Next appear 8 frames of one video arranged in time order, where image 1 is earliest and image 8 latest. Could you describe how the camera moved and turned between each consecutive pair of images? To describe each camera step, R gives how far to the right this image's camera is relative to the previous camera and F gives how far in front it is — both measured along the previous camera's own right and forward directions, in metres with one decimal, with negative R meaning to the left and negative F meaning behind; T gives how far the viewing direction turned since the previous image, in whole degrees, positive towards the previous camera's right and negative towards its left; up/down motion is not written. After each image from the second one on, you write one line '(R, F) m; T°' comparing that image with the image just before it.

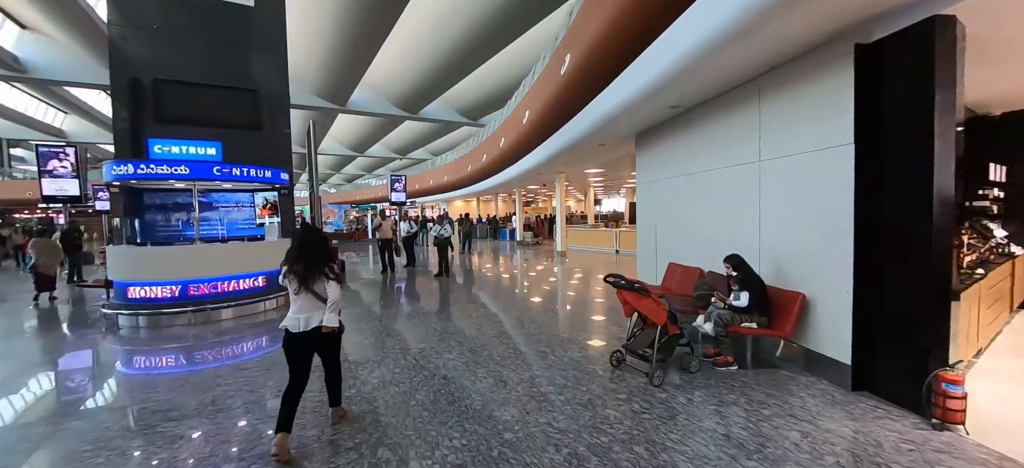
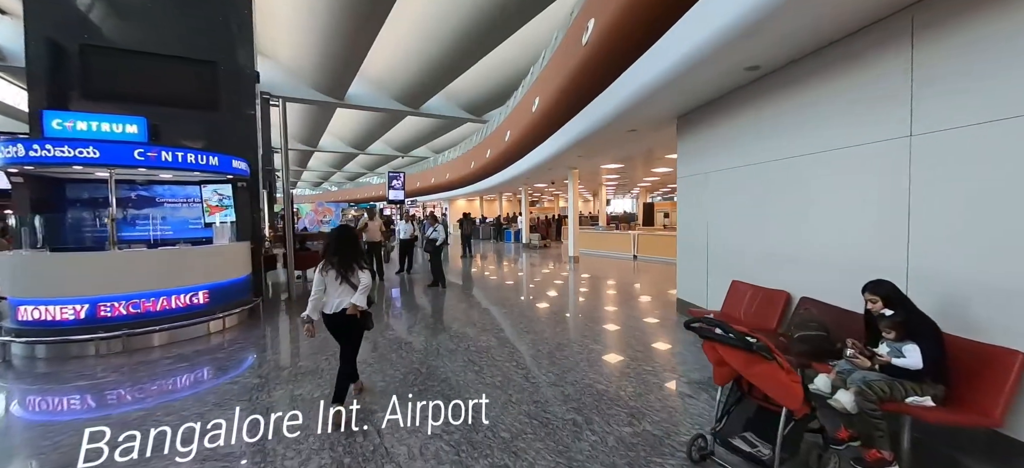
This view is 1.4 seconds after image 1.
(-0.1, +1.3) m; -1°
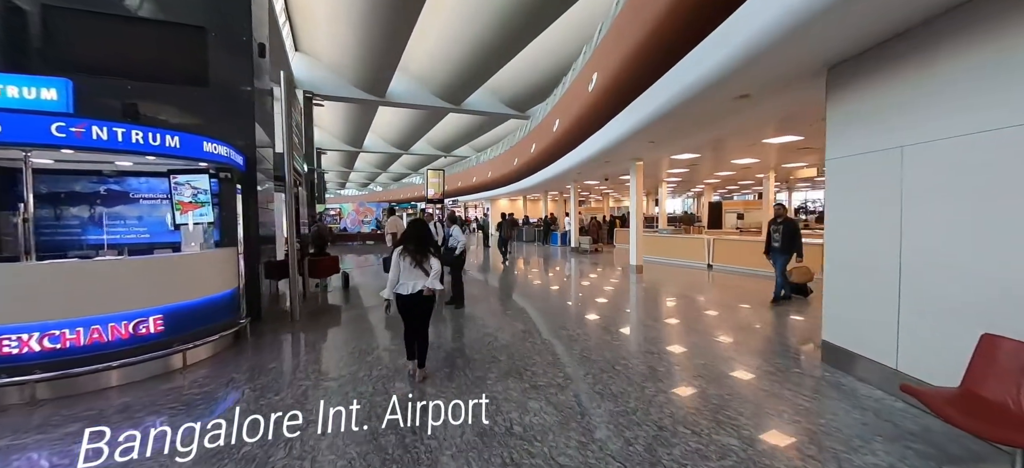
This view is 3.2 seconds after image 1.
(-0.2, +1.5) m; -7°
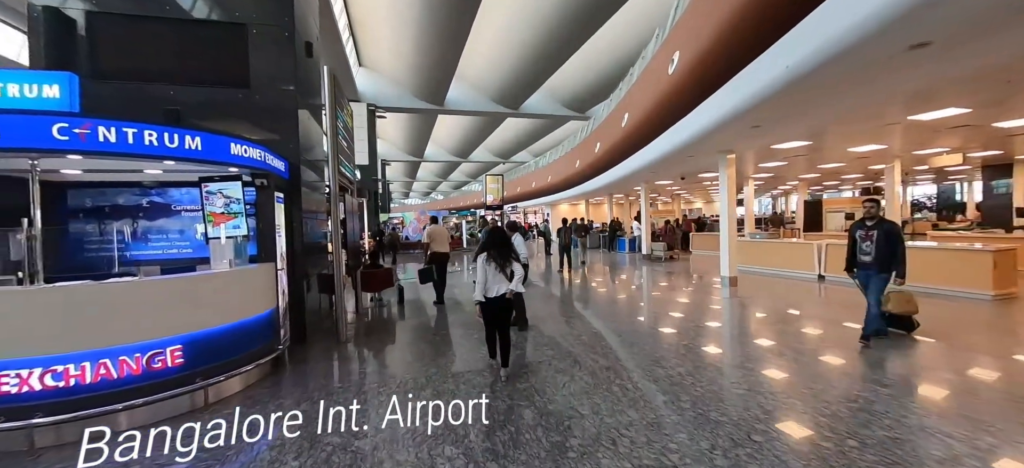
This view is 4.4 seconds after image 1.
(-0.2, +0.9) m; -9°
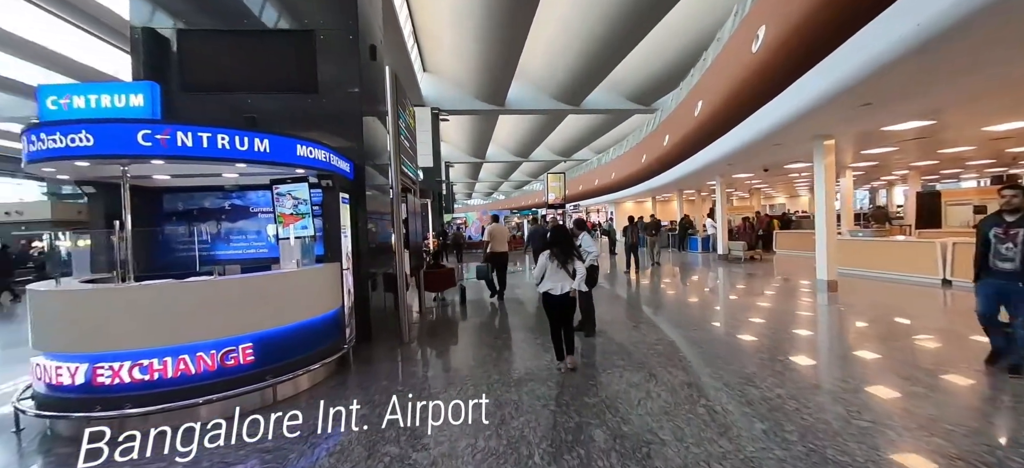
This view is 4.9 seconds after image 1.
(-0.1, +0.3) m; -9°
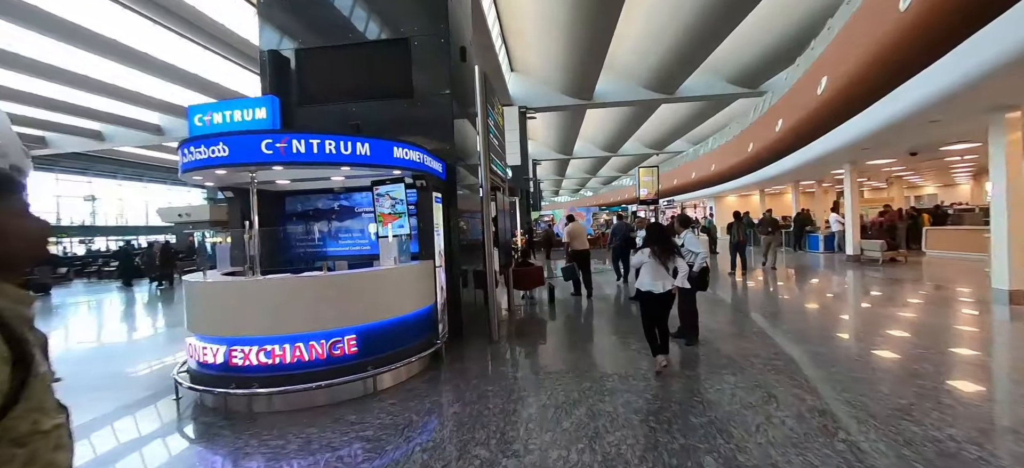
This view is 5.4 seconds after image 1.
(-0.1, +0.2) m; -12°
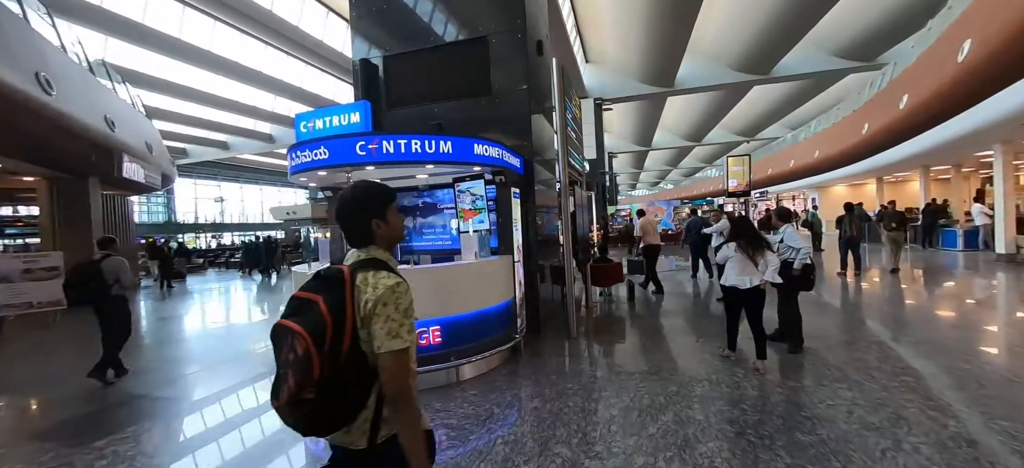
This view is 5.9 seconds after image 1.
(-0.1, 0.0) m; -10°
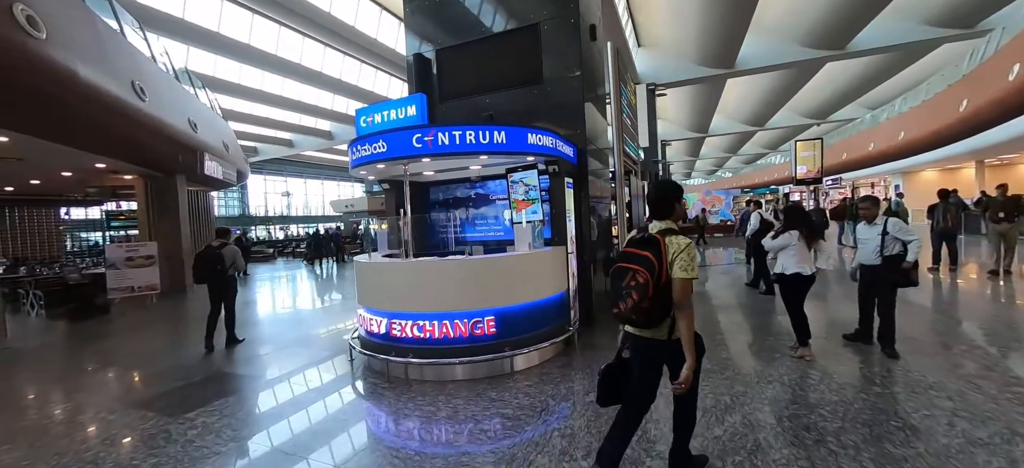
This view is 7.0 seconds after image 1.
(-0.1, 0.0) m; -6°
